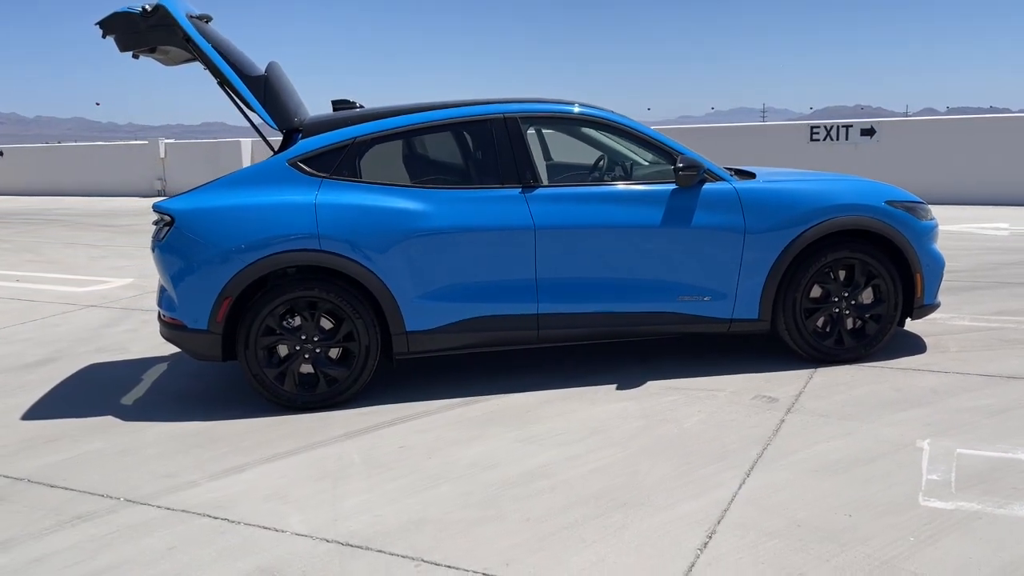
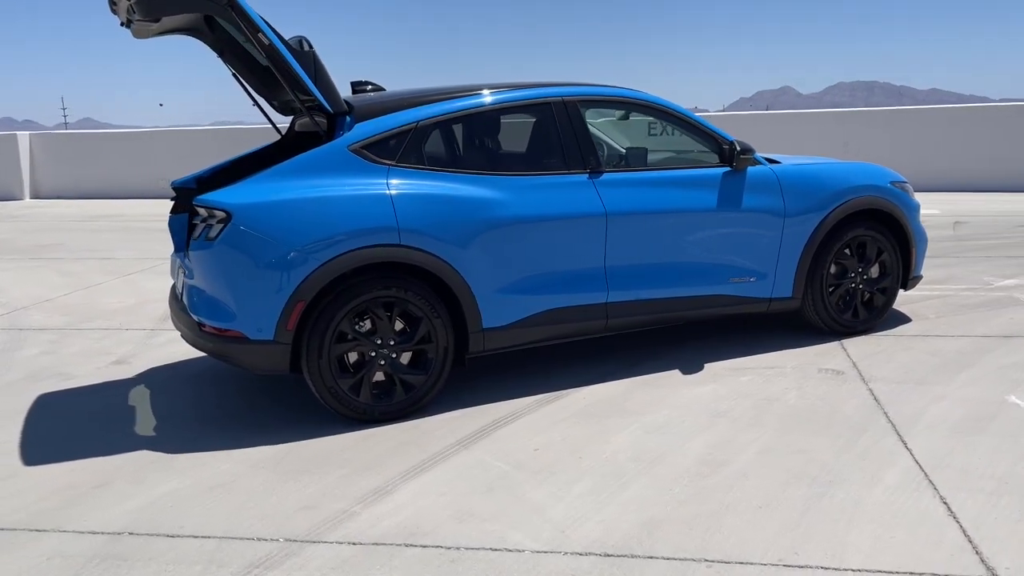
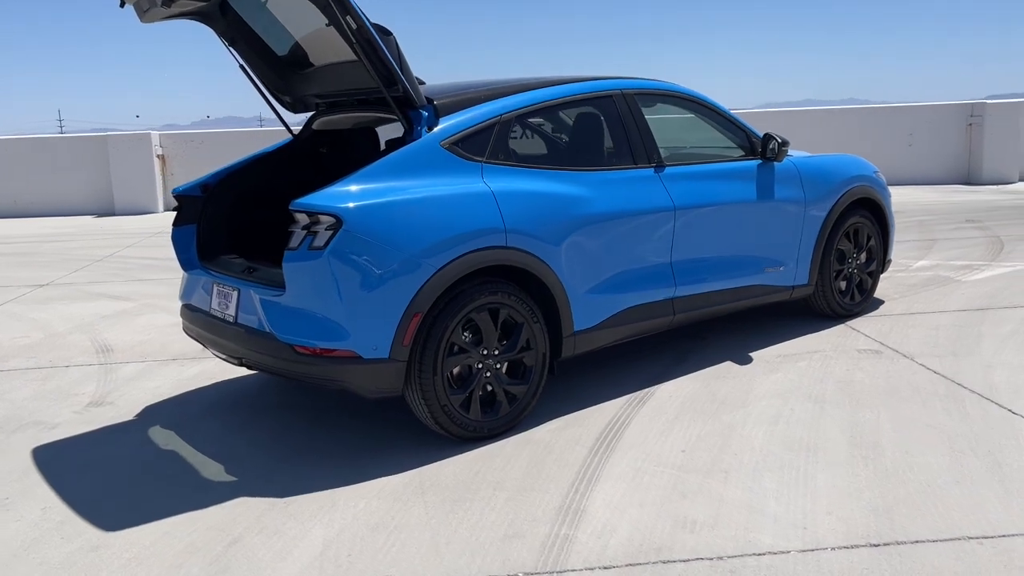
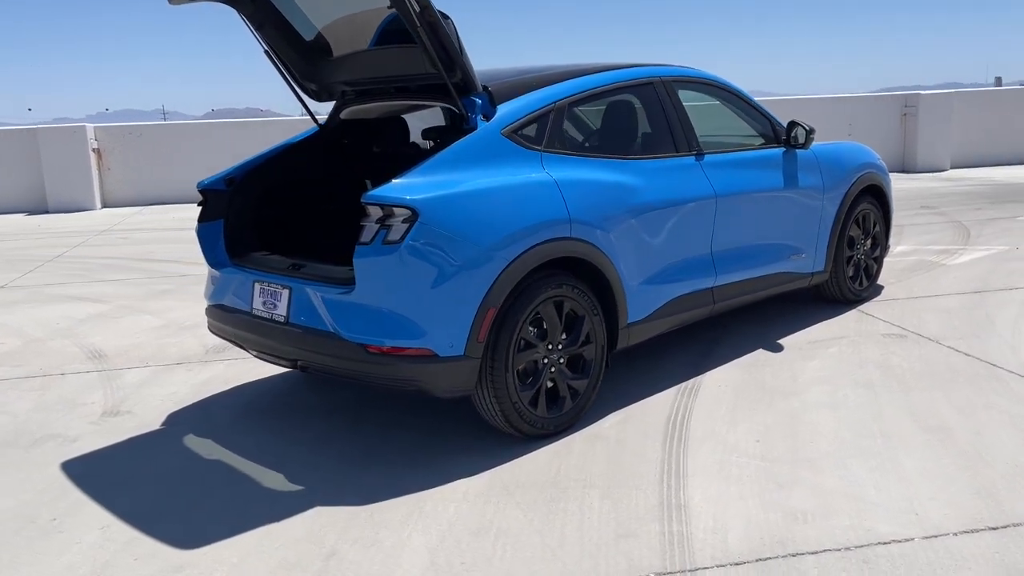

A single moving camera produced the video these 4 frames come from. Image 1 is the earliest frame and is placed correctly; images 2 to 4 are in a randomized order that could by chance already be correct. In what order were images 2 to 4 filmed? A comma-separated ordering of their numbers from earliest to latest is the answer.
2, 3, 4
